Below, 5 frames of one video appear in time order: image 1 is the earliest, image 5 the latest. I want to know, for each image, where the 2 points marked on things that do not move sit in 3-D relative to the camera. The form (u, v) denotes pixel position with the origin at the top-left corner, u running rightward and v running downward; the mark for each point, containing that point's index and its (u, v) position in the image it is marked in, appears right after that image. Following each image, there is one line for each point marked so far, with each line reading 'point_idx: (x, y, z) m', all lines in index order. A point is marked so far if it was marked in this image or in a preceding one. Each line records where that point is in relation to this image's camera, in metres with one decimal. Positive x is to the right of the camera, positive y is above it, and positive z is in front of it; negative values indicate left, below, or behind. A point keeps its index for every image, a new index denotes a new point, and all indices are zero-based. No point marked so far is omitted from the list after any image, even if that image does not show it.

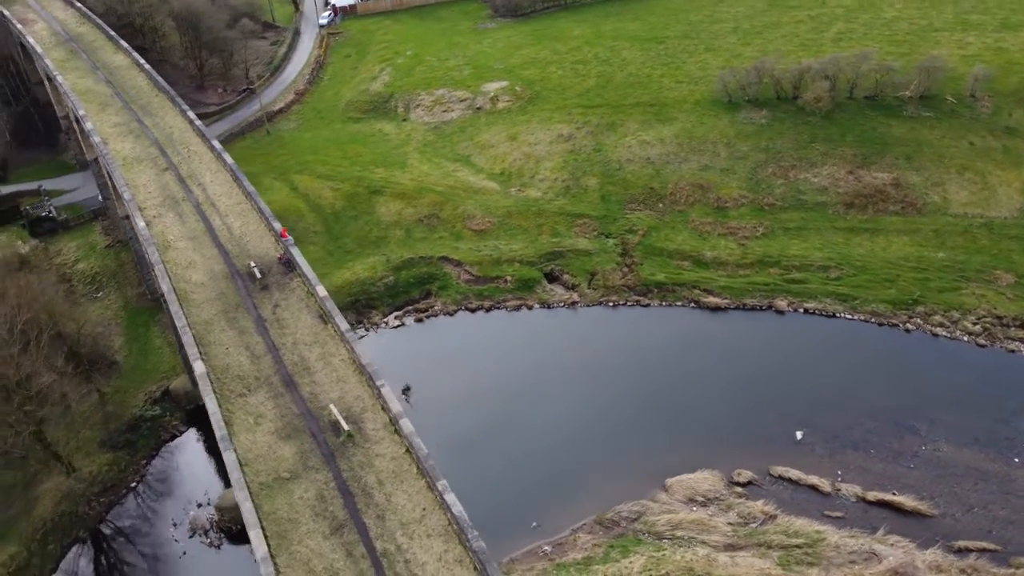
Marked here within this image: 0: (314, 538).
0: (-3.9, -5.0, +16.1) m
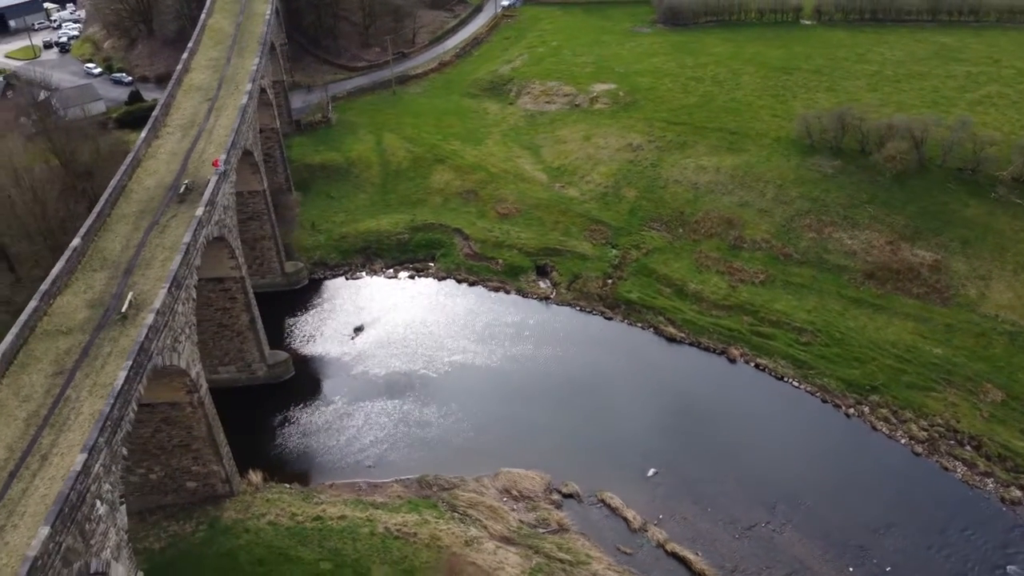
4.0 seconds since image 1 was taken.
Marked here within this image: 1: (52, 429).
0: (-12.5, -2.3, +21.5) m
1: (-11.2, -3.4, +19.8) m
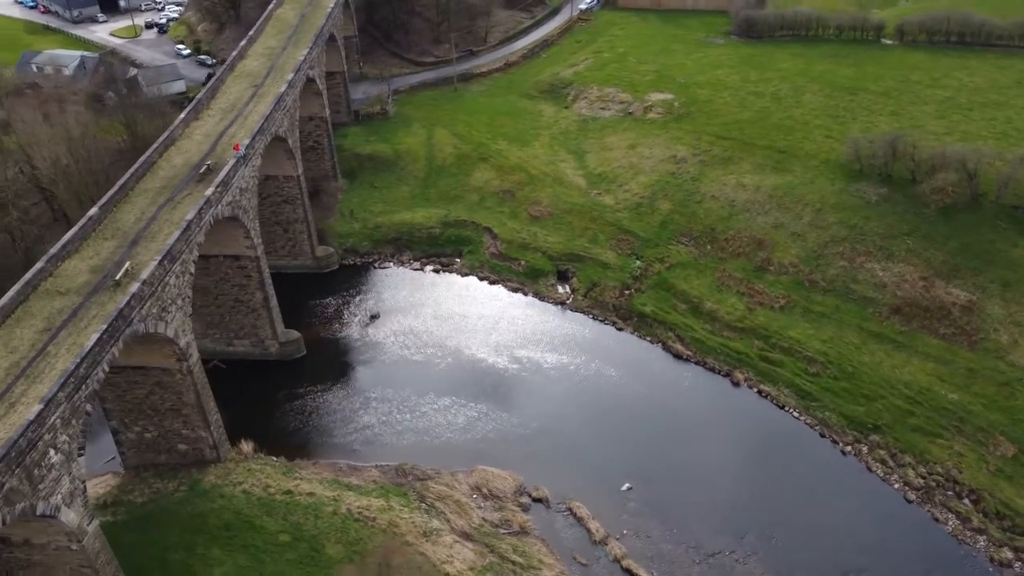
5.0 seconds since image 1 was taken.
0: (-13.9, -1.2, +23.5) m
1: (-12.9, -2.4, +21.6) m
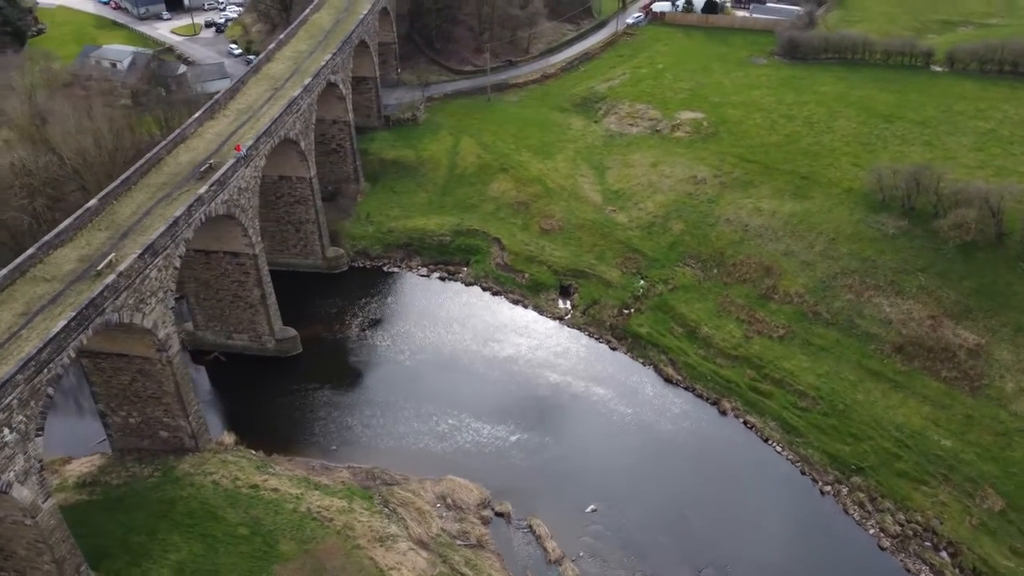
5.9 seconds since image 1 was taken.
0: (-15.3, -0.7, +24.8) m
1: (-14.6, -2.0, +22.8) m
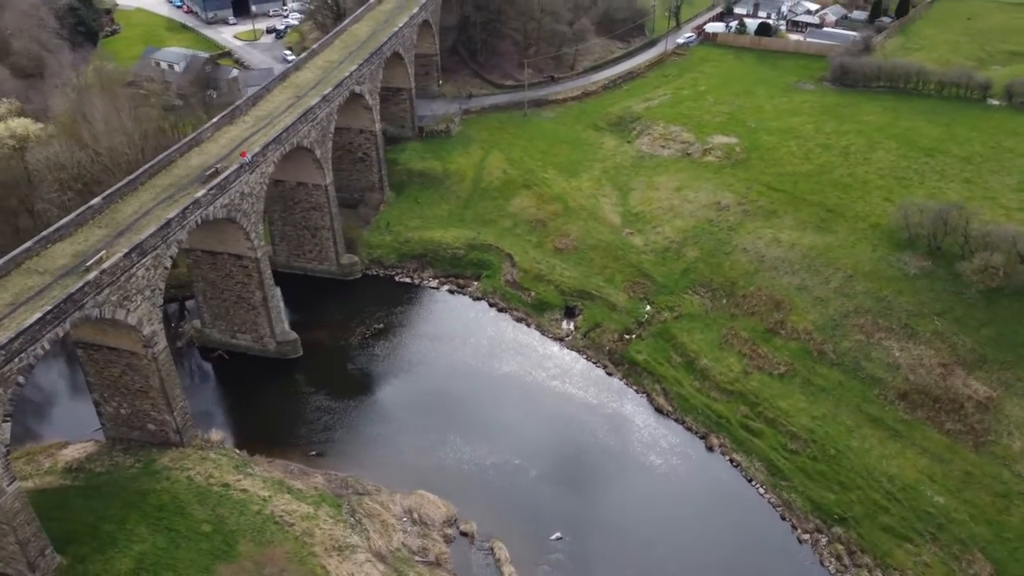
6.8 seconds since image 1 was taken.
0: (-16.5, -0.4, +26.1) m
1: (-16.0, -1.7, +24.1) m
